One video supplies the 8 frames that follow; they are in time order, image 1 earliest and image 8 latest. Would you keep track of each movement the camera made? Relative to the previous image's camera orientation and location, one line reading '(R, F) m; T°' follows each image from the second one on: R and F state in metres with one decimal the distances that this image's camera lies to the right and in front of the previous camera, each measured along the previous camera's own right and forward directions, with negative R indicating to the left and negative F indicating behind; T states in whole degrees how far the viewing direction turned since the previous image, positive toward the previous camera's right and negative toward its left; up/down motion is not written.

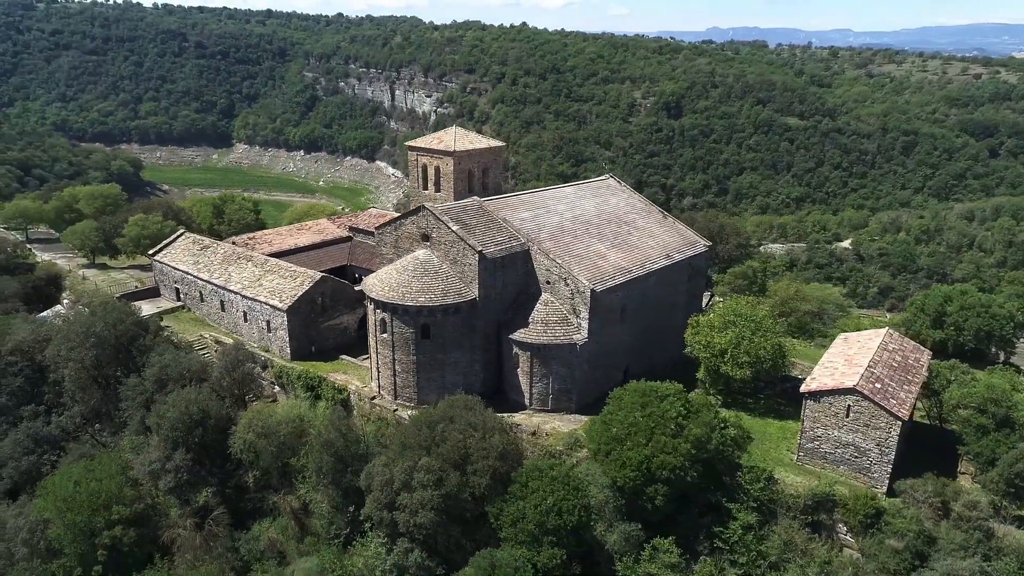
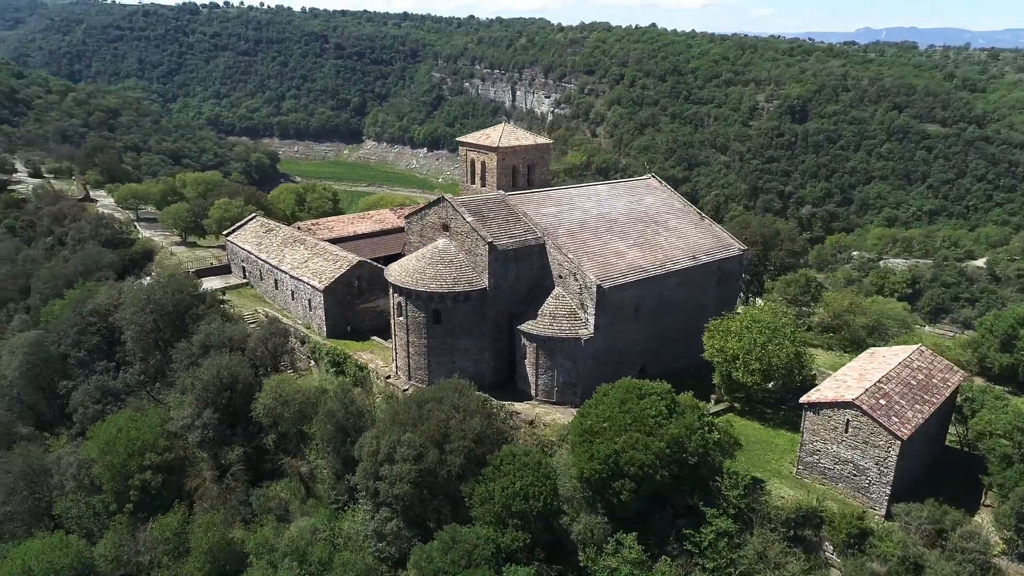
(+3.3, -0.3) m; -10°
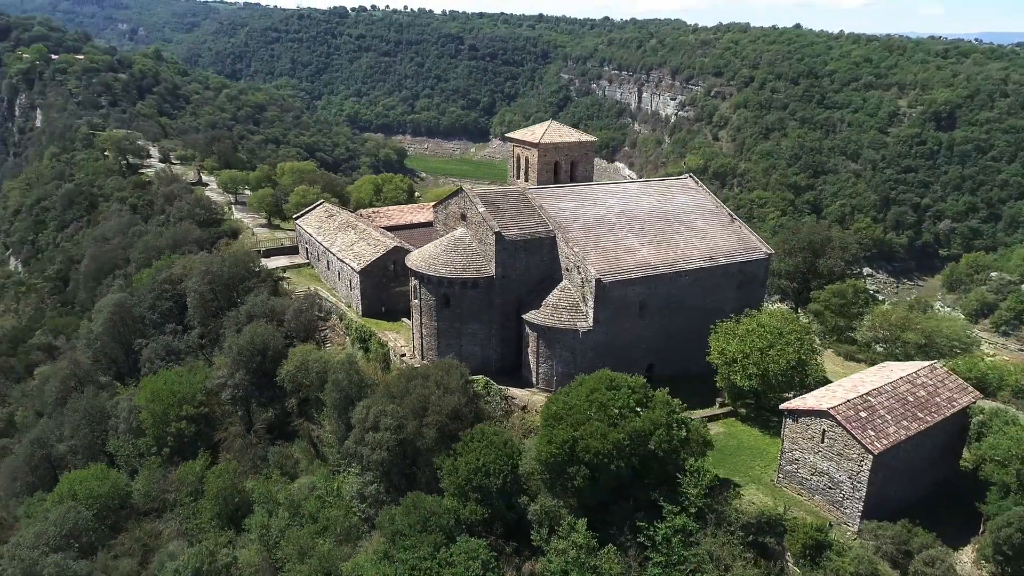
(+3.7, -0.5) m; -10°
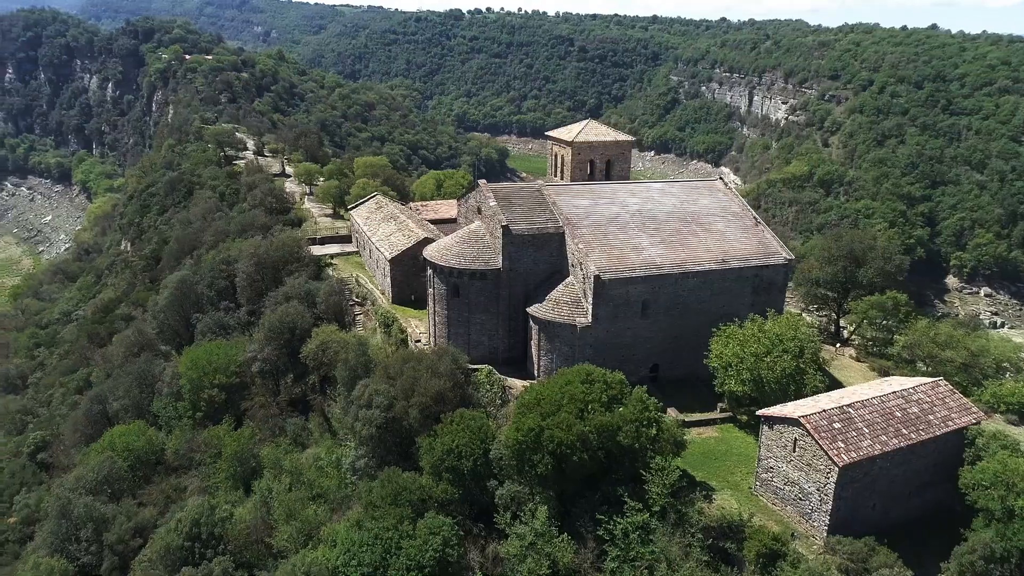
(+3.2, -0.3) m; -8°
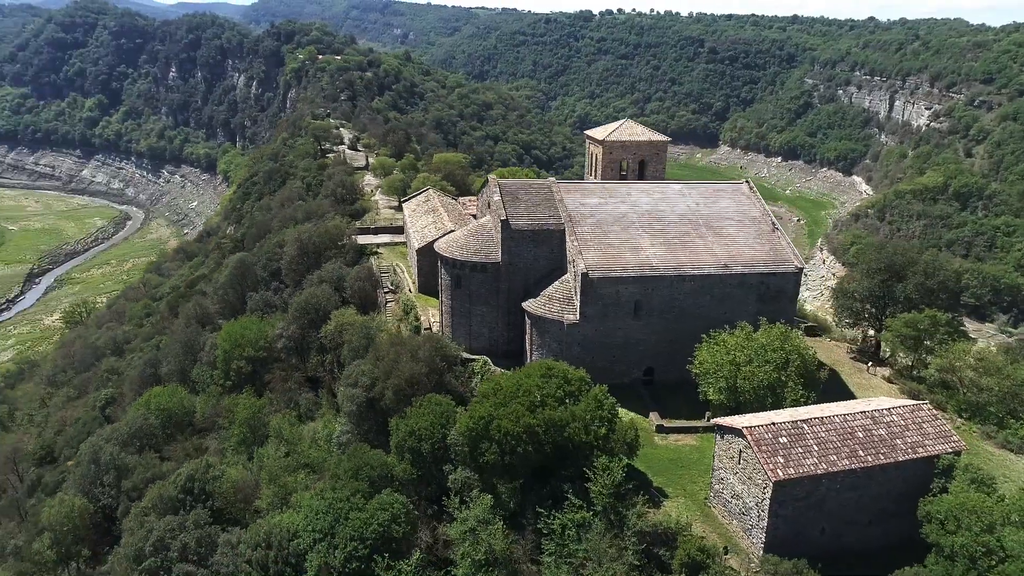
(+4.1, 0.0) m; -10°
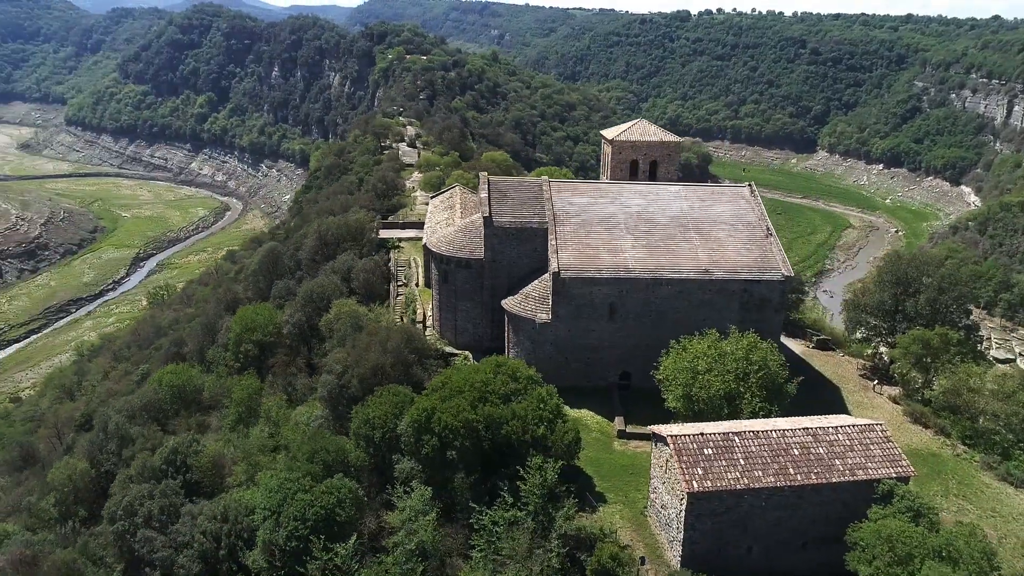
(+3.6, +0.2) m; -7°
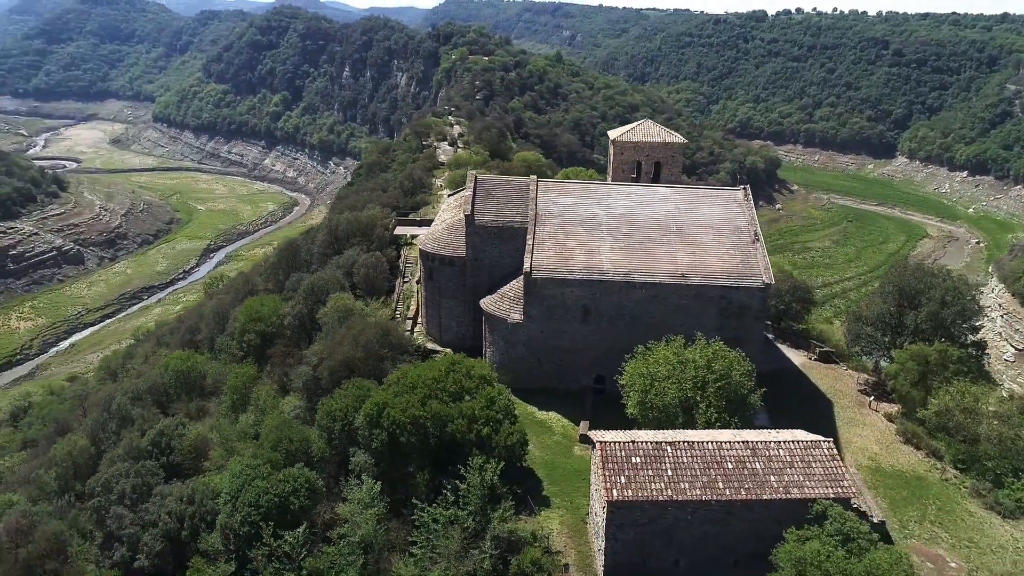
(+2.9, +0.3) m; -5°
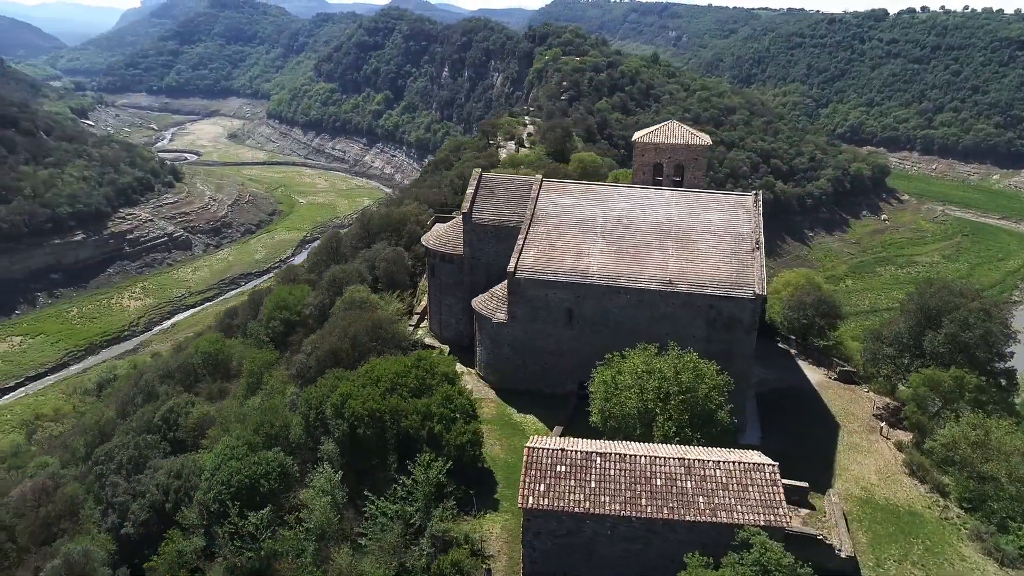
(+3.3, +0.4) m; -8°
